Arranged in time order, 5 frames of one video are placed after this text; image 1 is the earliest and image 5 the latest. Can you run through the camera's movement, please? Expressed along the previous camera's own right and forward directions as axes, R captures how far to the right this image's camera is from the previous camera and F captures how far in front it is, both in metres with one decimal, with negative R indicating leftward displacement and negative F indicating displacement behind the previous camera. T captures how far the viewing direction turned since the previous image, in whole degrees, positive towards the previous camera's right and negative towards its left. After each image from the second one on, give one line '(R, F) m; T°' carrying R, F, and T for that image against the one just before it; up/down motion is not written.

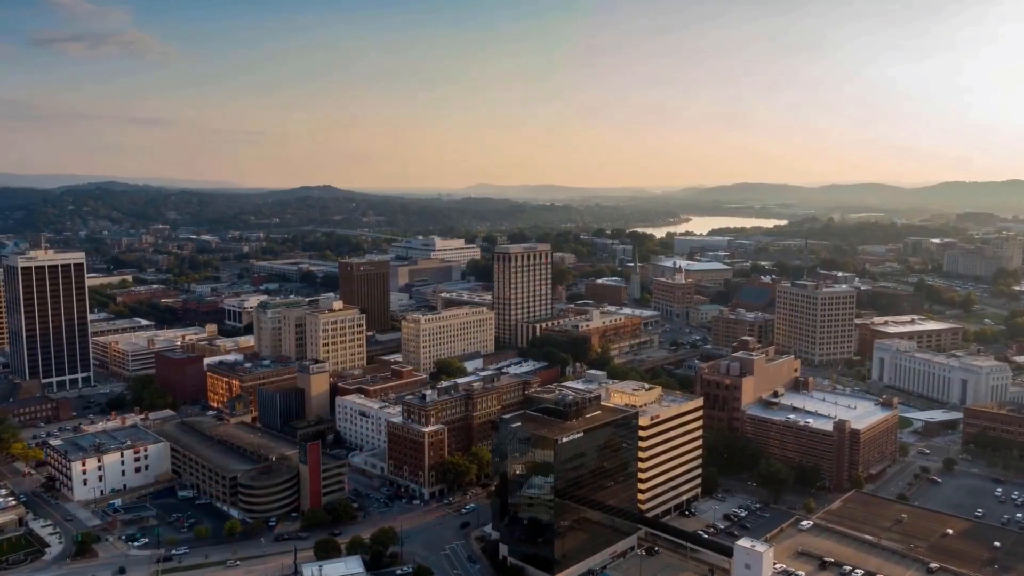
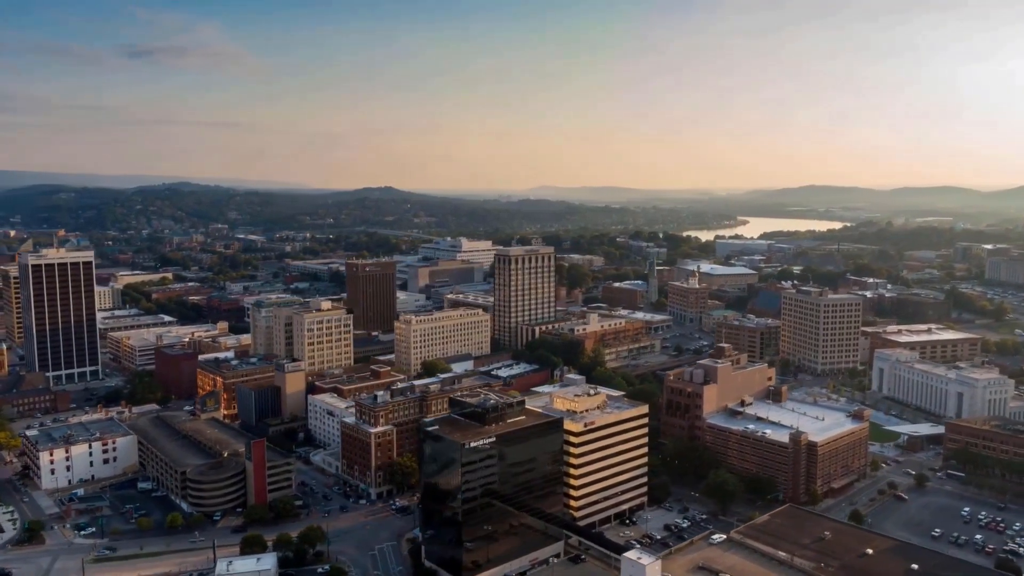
(+5.7, +0.3) m; -5°
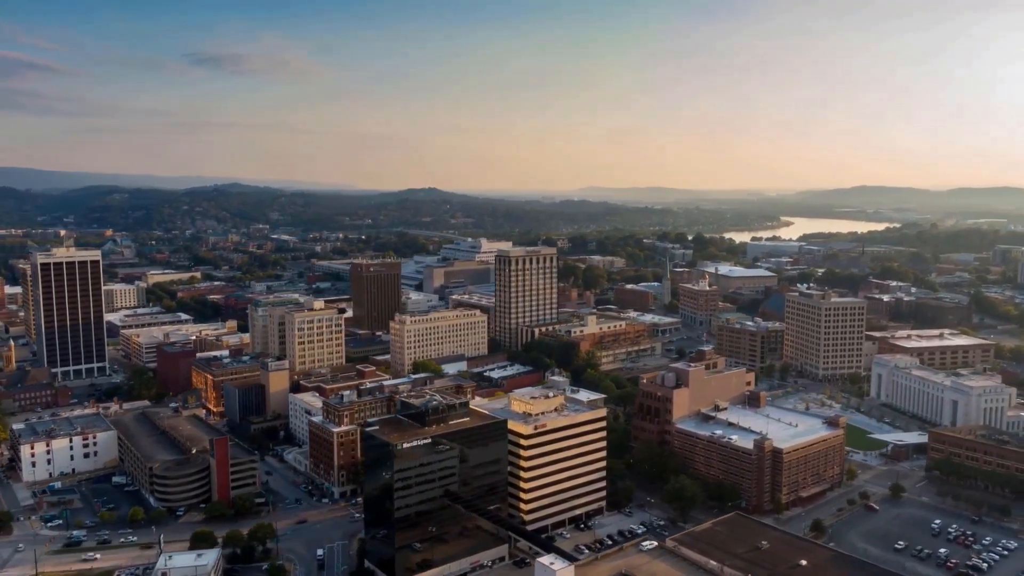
(+4.1, +0.2) m; -3°
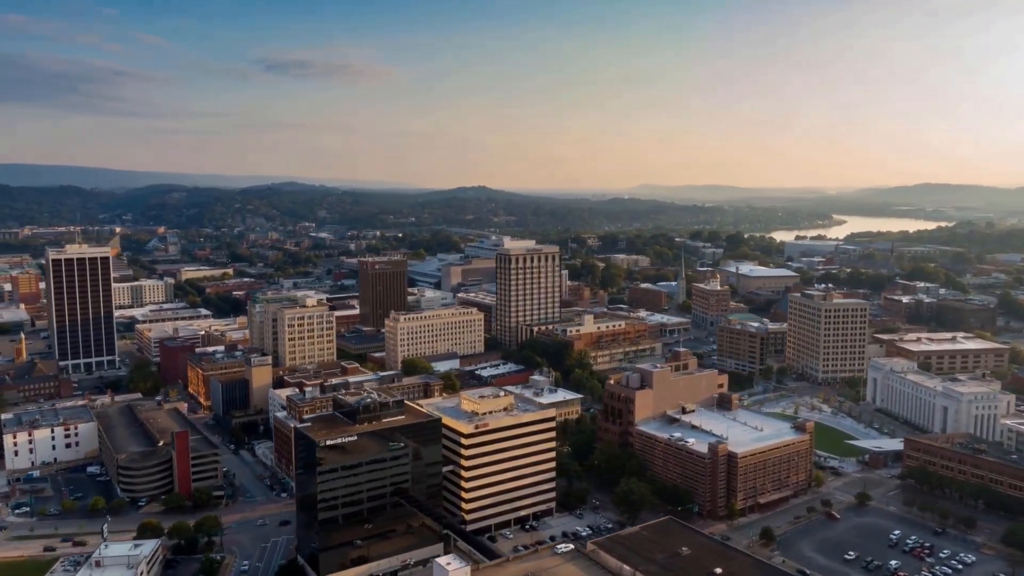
(+4.8, +0.3) m; -4°
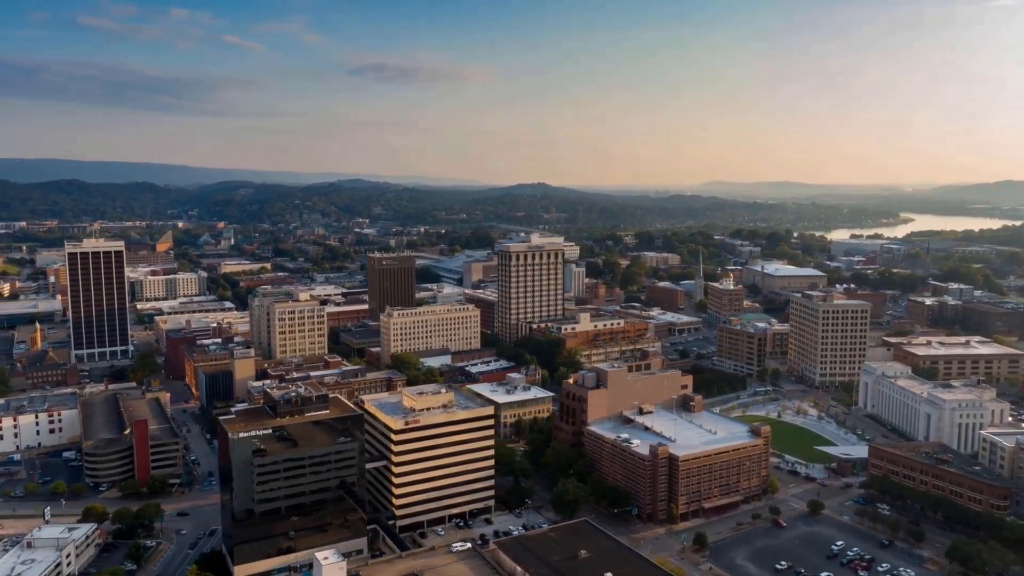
(+5.7, +0.4) m; -5°
